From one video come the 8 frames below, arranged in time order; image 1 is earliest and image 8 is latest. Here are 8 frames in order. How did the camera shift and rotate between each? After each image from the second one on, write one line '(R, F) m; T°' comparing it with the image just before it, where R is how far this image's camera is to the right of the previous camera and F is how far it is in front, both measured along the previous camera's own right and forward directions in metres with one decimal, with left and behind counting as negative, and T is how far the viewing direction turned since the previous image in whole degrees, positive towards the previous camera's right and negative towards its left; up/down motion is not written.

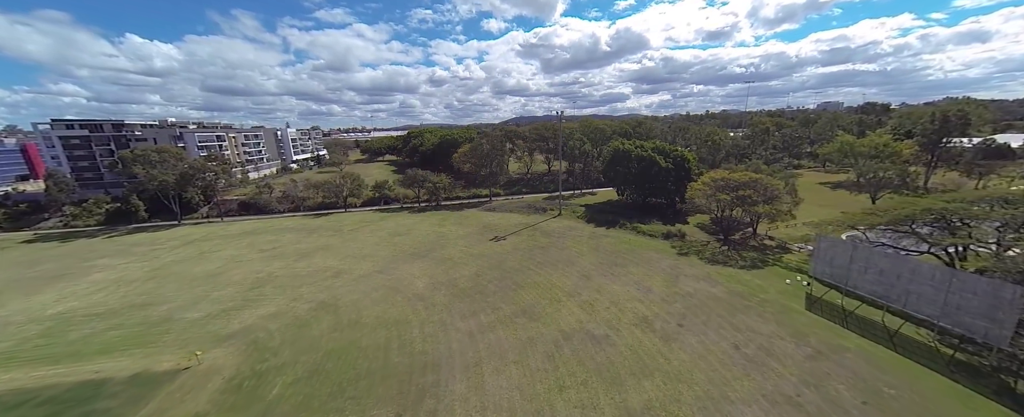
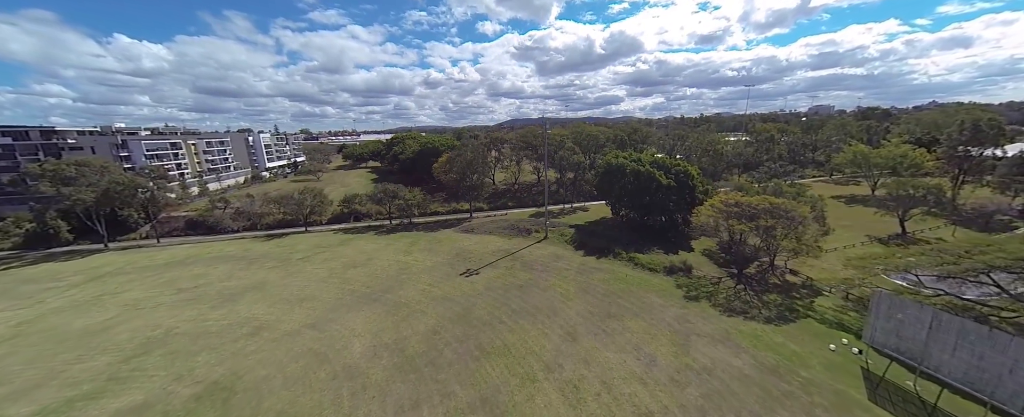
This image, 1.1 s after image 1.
(+1.6, +4.6) m; +1°
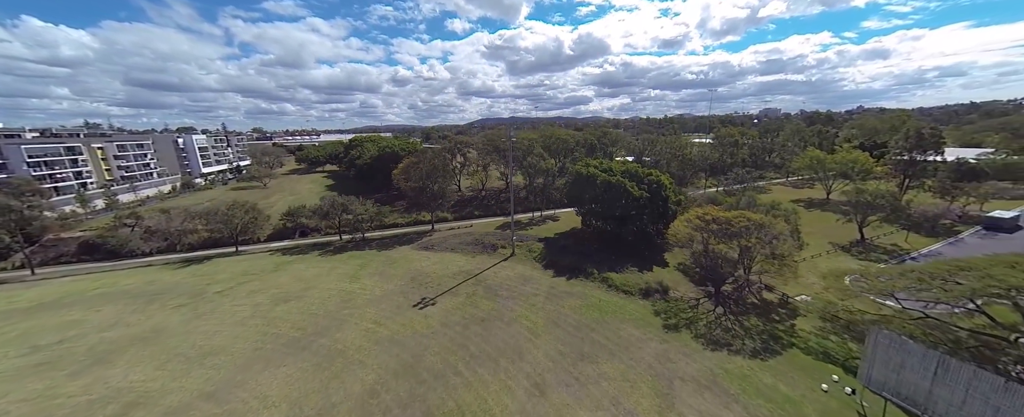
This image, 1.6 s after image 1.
(+0.8, +2.7) m; +5°
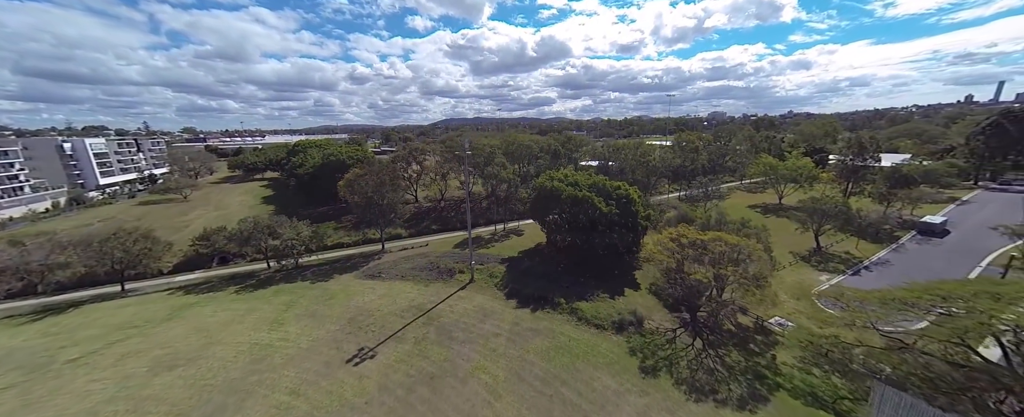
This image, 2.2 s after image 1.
(+0.7, +3.1) m; +6°
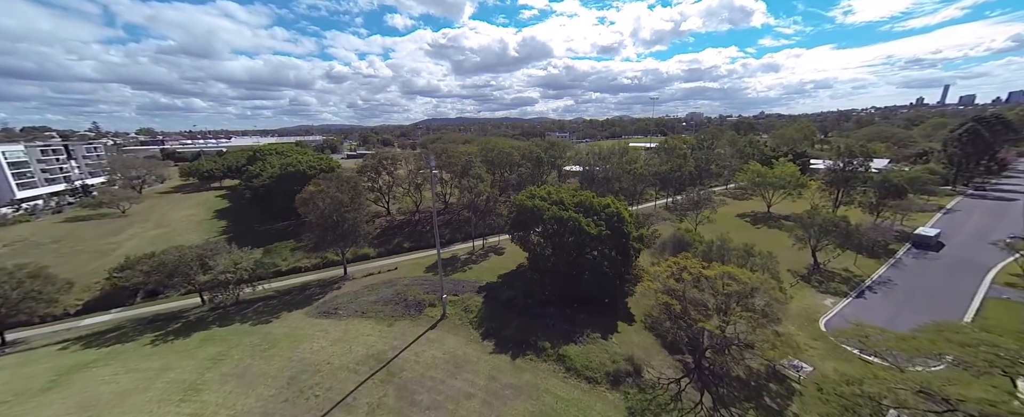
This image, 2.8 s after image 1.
(+0.5, +3.3) m; +3°
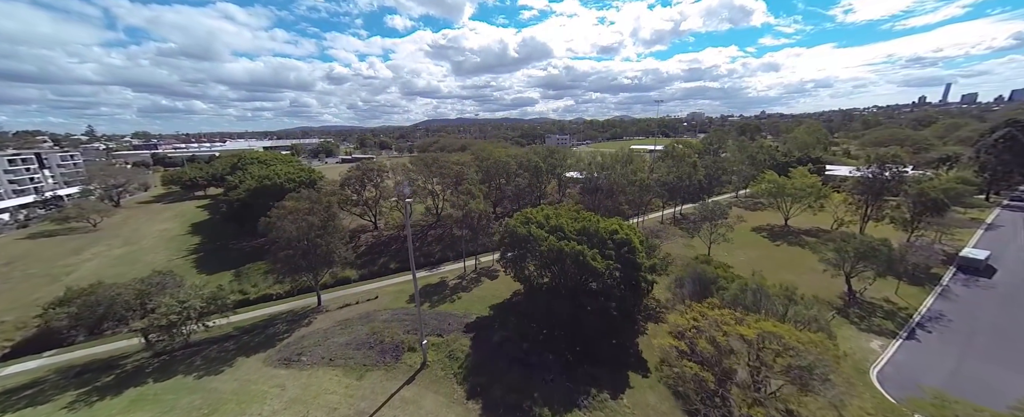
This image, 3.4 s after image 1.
(+0.5, +3.4) m; 0°
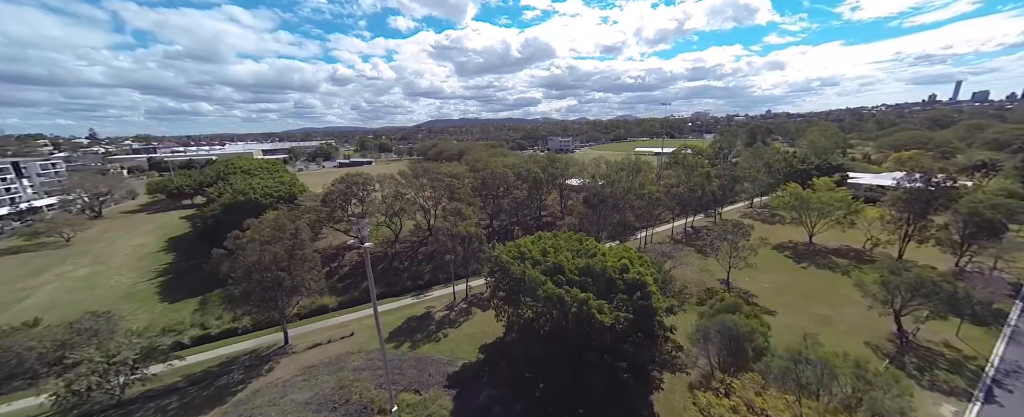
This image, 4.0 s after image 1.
(+0.7, +3.5) m; -1°
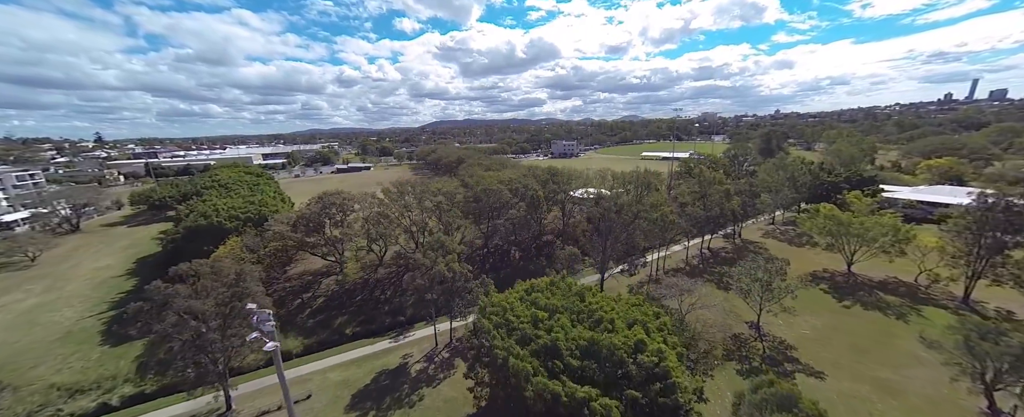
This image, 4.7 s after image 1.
(+1.0, +4.3) m; -1°
